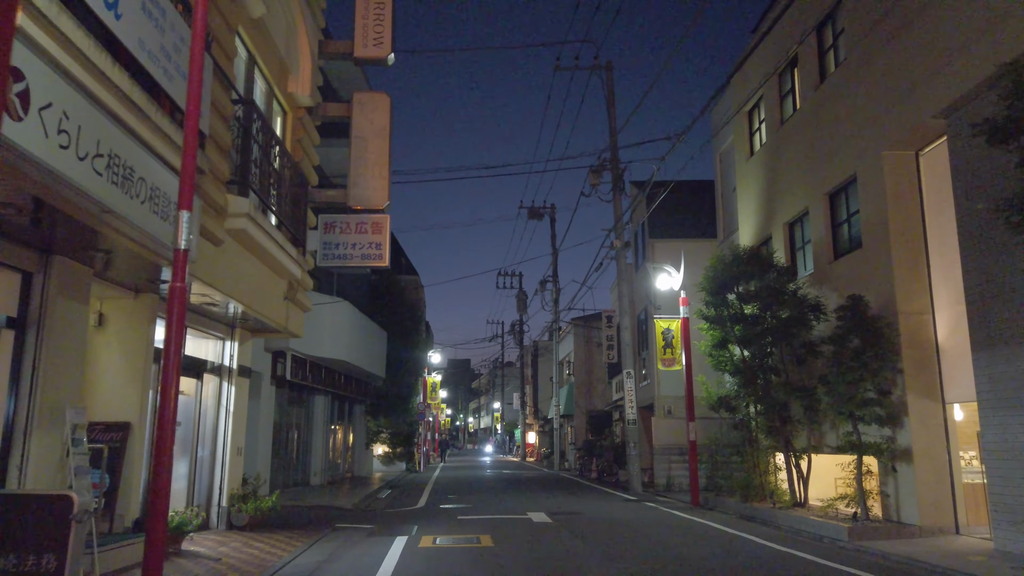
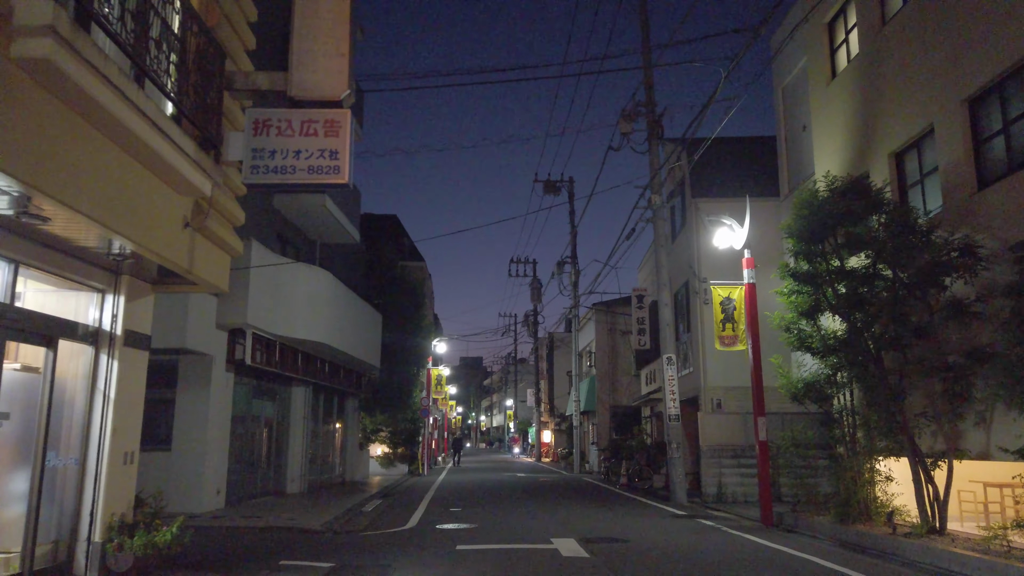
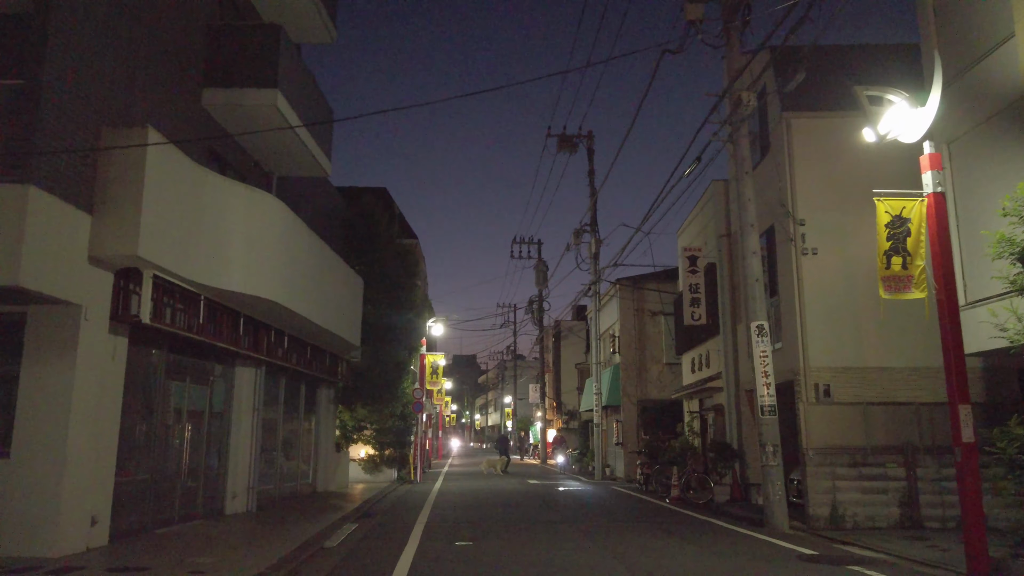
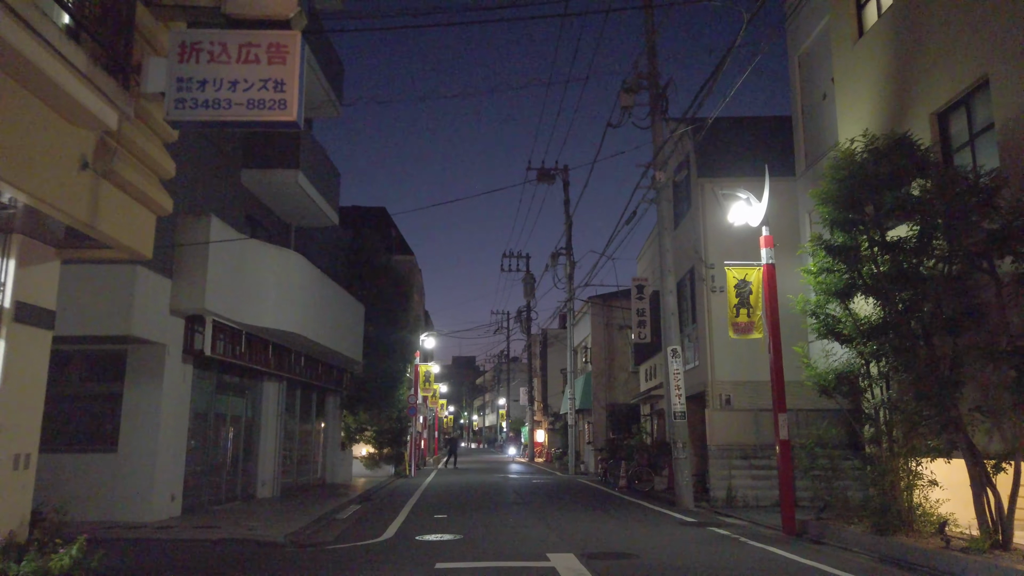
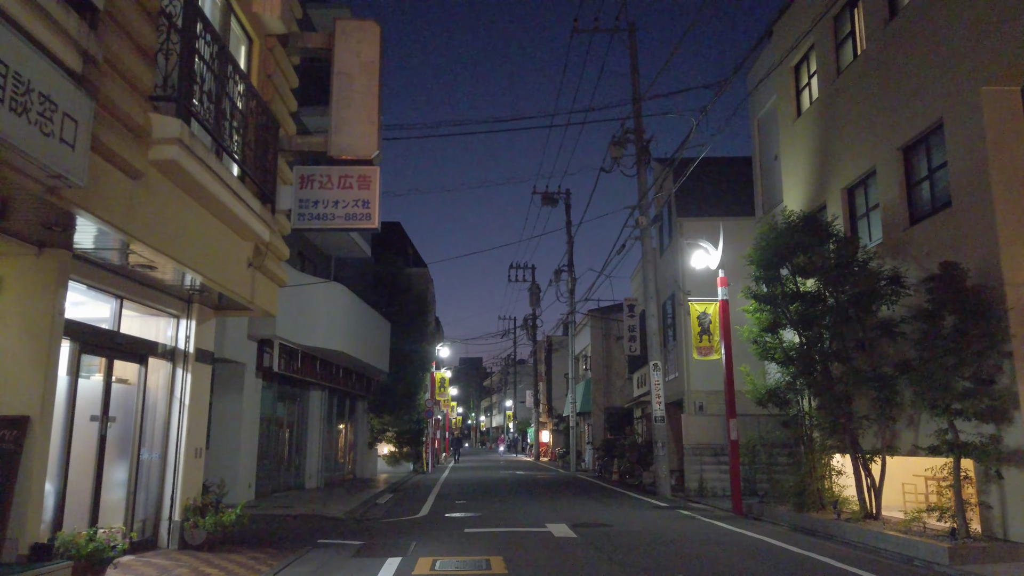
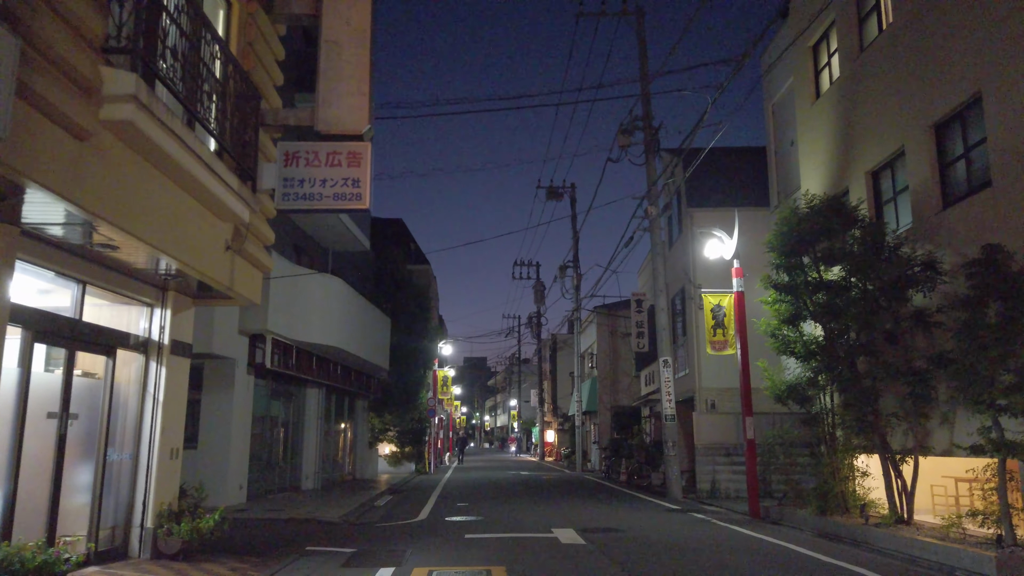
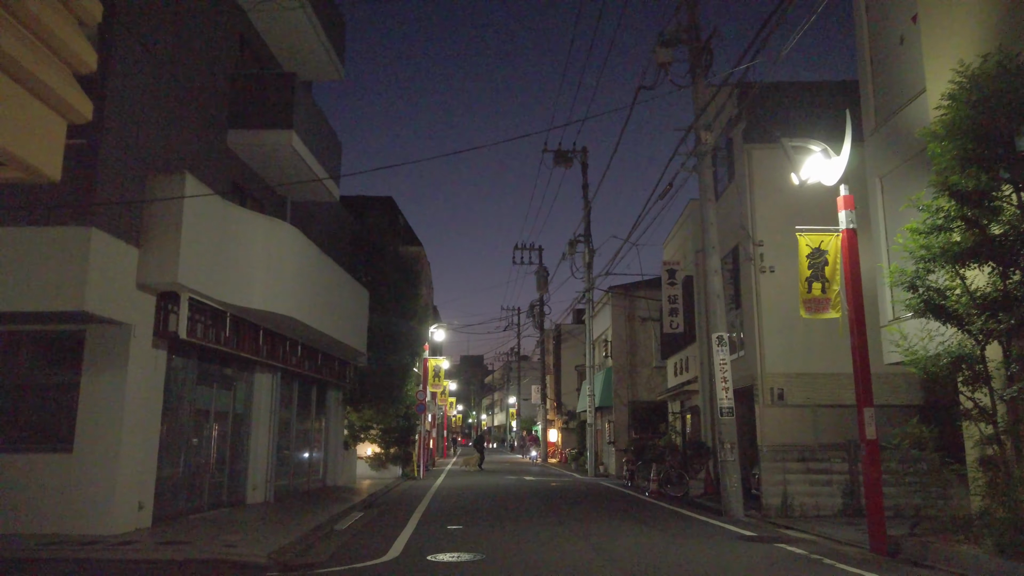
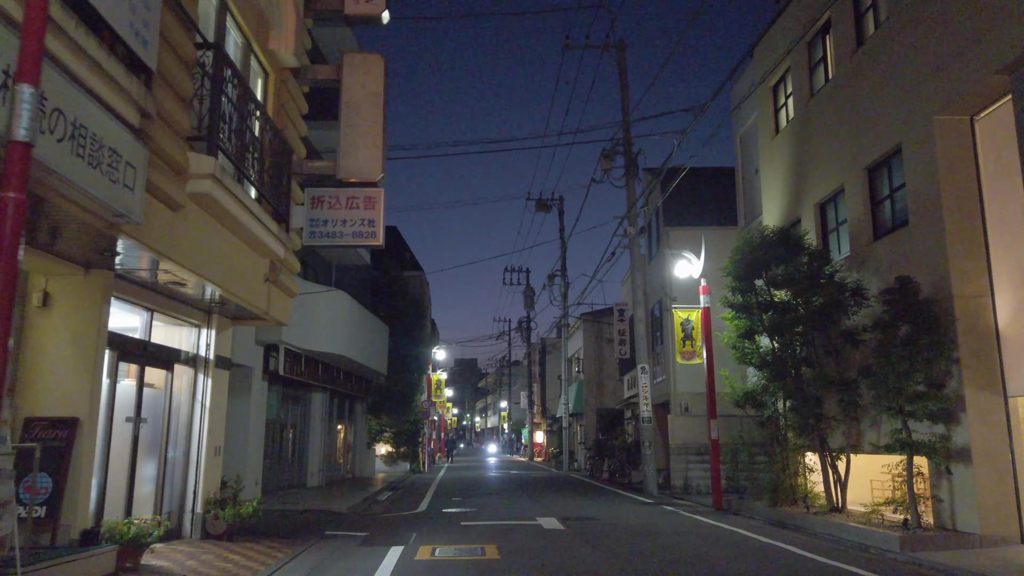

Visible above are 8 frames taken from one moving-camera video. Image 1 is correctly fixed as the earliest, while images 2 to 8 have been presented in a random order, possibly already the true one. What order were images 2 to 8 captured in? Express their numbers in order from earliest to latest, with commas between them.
8, 5, 6, 2, 4, 7, 3
